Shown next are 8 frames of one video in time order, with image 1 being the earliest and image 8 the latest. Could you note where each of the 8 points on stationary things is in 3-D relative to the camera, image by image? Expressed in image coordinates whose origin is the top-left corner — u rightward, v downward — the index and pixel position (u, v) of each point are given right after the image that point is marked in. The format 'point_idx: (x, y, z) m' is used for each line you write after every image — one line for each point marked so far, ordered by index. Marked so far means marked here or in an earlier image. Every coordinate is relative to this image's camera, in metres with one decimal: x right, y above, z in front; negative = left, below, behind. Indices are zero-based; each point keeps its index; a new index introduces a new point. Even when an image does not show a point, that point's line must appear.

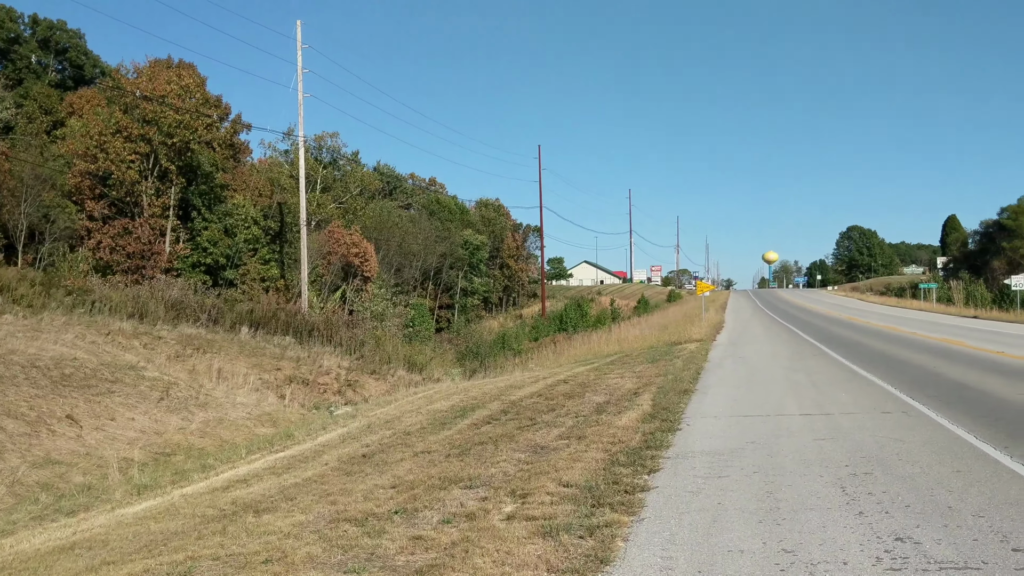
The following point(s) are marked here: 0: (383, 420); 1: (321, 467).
0: (-2.5, -2.6, +13.7) m
1: (-2.7, -2.5, +9.9) m
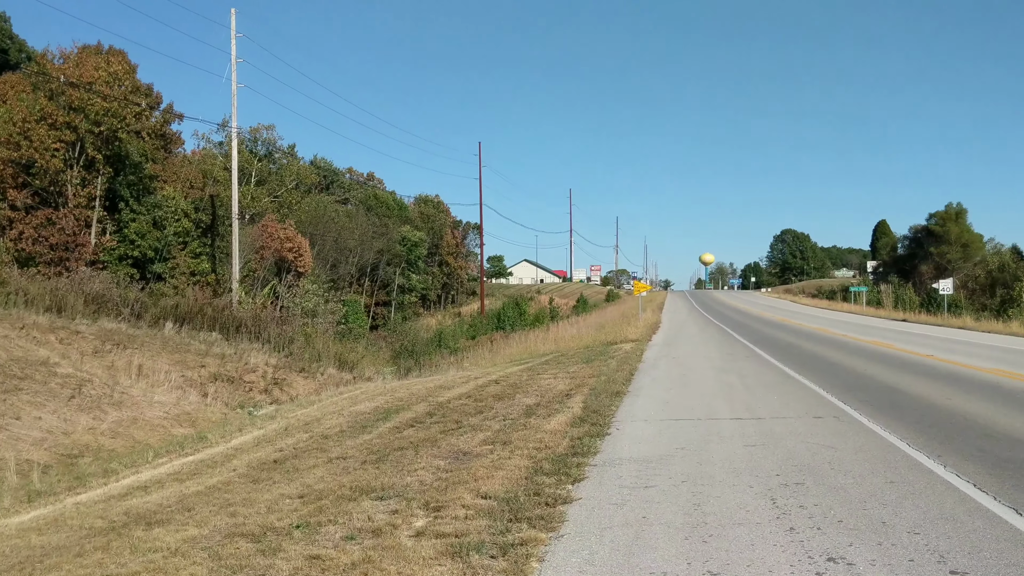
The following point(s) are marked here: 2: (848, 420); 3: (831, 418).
0: (-3.9, -2.5, +12.9) m
1: (-3.8, -2.4, +9.2) m
2: (+4.1, -1.6, +8.4) m
3: (+3.9, -1.6, +8.5) m
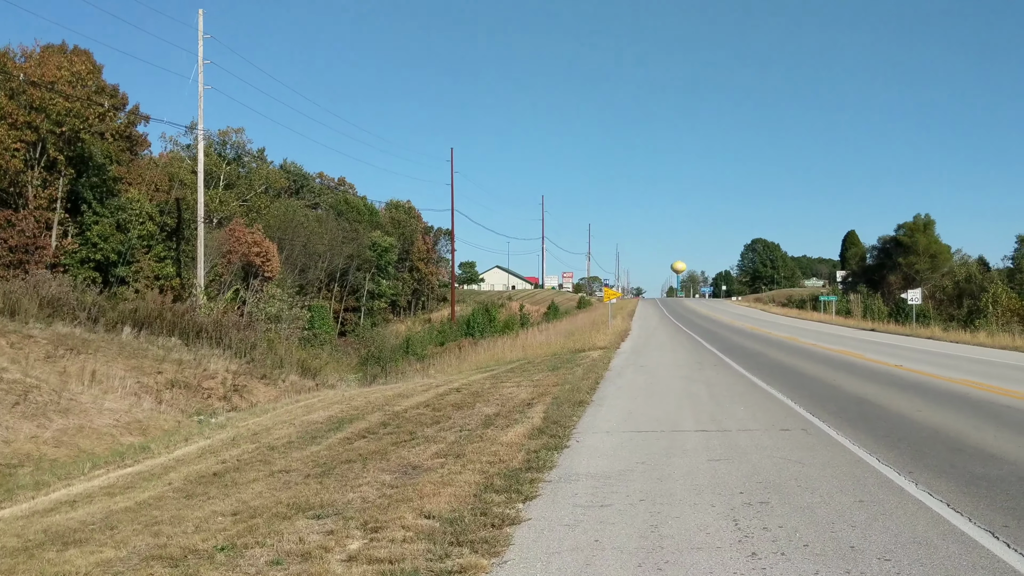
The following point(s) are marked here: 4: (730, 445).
0: (-4.6, -2.5, +12.3) m
1: (-4.3, -2.5, +8.6) m
2: (+3.5, -1.7, +8.1) m
3: (+3.4, -1.7, +8.2) m
4: (+2.4, -1.7, +7.7) m
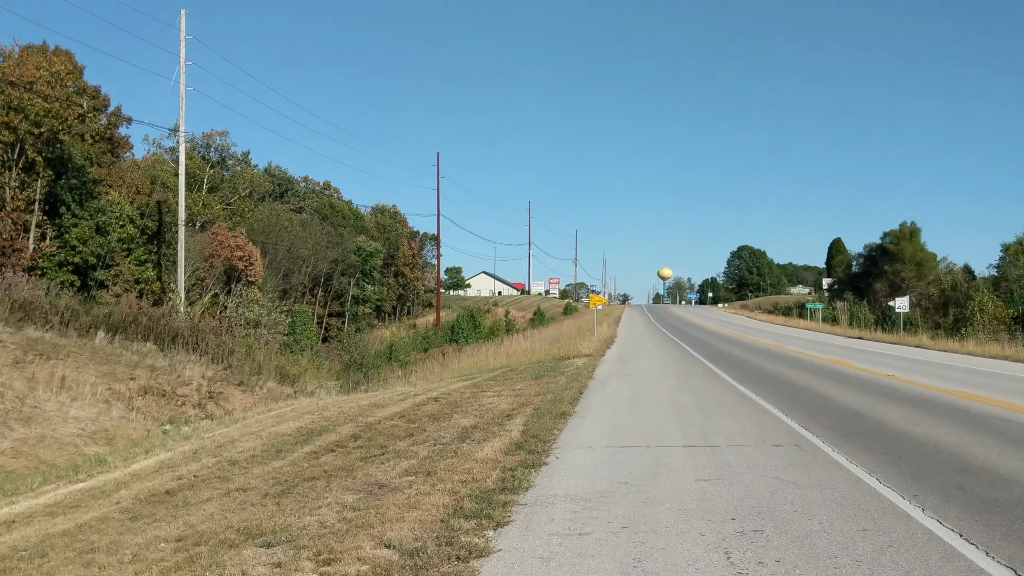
0: (-4.9, -2.6, +11.7) m
1: (-4.6, -2.5, +7.9) m
2: (+3.2, -1.8, +7.6) m
3: (+3.1, -1.8, +7.7) m
4: (+2.2, -1.8, +7.2) m
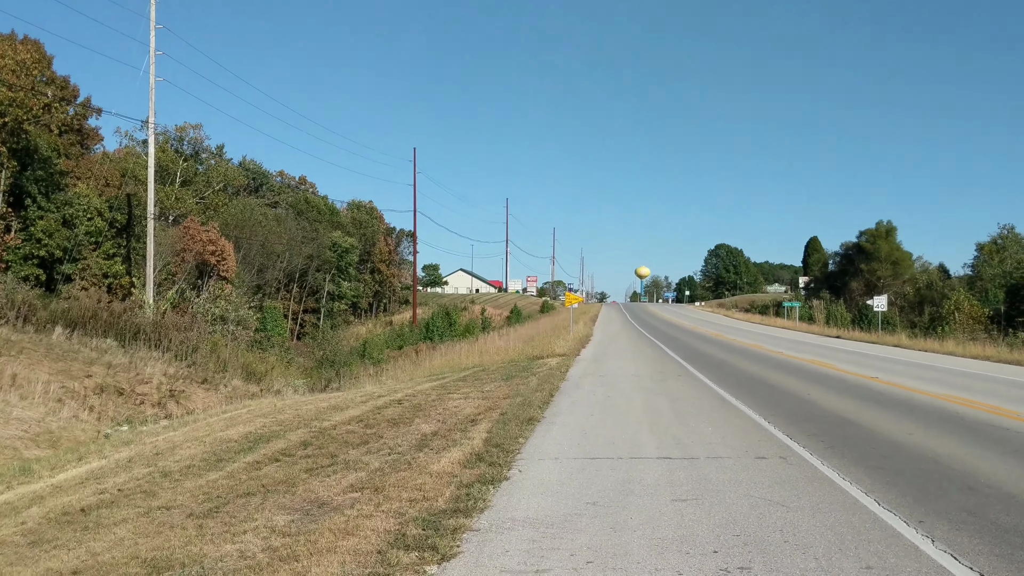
0: (-5.5, -2.5, +10.7) m
1: (-5.0, -2.4, +7.0) m
2: (+2.8, -1.7, +6.9) m
3: (+2.7, -1.7, +7.0) m
4: (+1.7, -1.8, +6.5) m
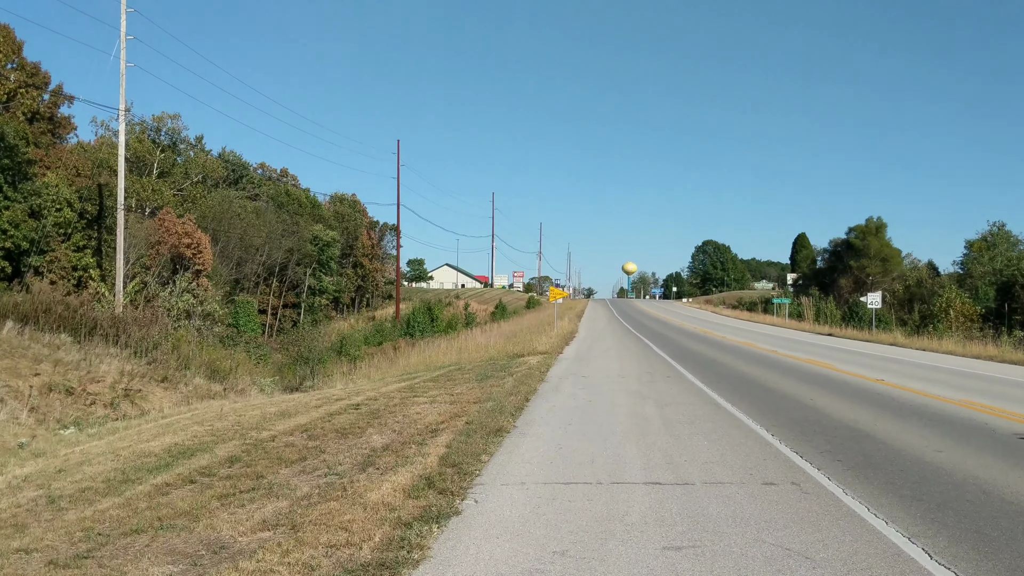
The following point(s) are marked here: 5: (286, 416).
0: (-5.9, -2.3, +9.3) m
1: (-5.4, -2.3, +5.6) m
2: (+2.5, -1.6, +5.6) m
3: (+2.3, -1.6, +5.8) m
4: (+1.4, -1.7, +5.2) m
5: (-3.7, -2.1, +11.3) m
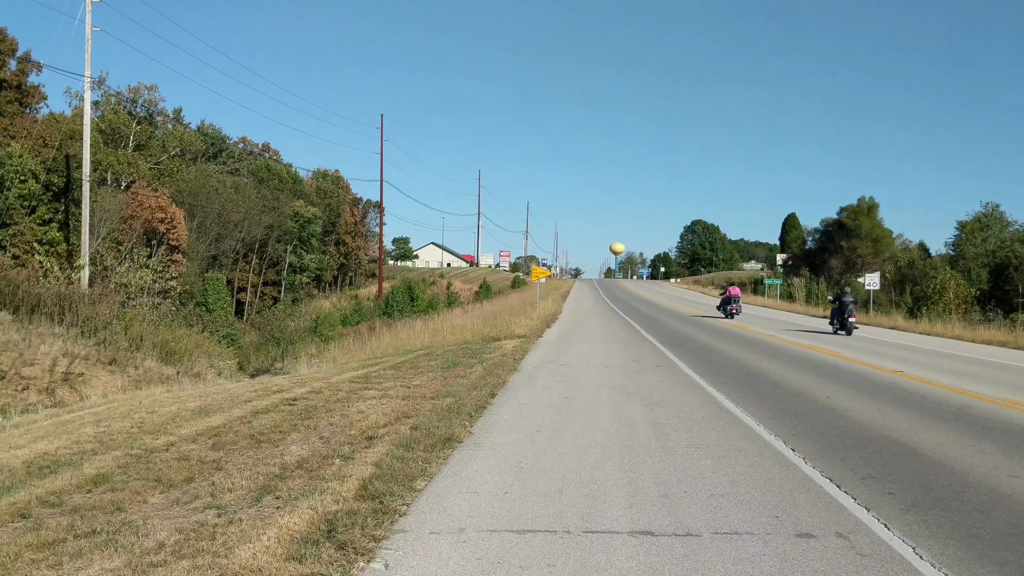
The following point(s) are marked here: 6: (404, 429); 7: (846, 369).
0: (-6.4, -2.0, +7.4) m
1: (-5.8, -2.1, +3.7) m
2: (+2.0, -1.5, +3.9) m
3: (+1.9, -1.5, +4.0) m
4: (+1.0, -1.5, +3.4) m
5: (-4.2, -1.7, +9.4) m
6: (-1.2, -1.6, +7.9) m
7: (+6.2, -1.5, +12.7) m
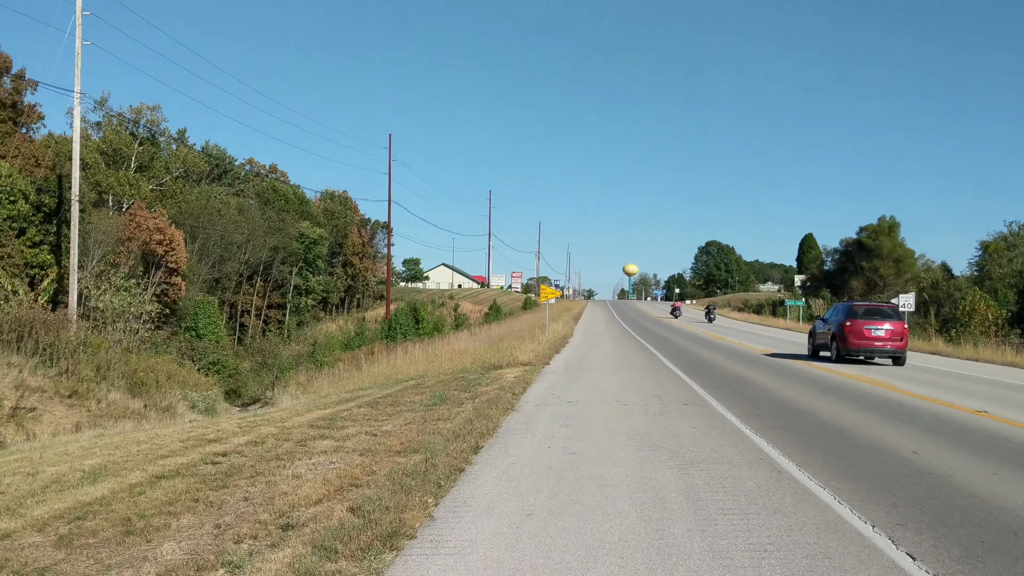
0: (-6.6, -2.2, +5.3) m
1: (-6.1, -2.2, +1.6) m
2: (+1.8, -1.5, +1.6) m
3: (+1.6, -1.5, +1.7) m
4: (+0.7, -1.6, +1.2) m
5: (-4.3, -1.9, +7.2) m
6: (-1.3, -1.8, +5.6) m
7: (+6.1, -1.8, +10.4) m
